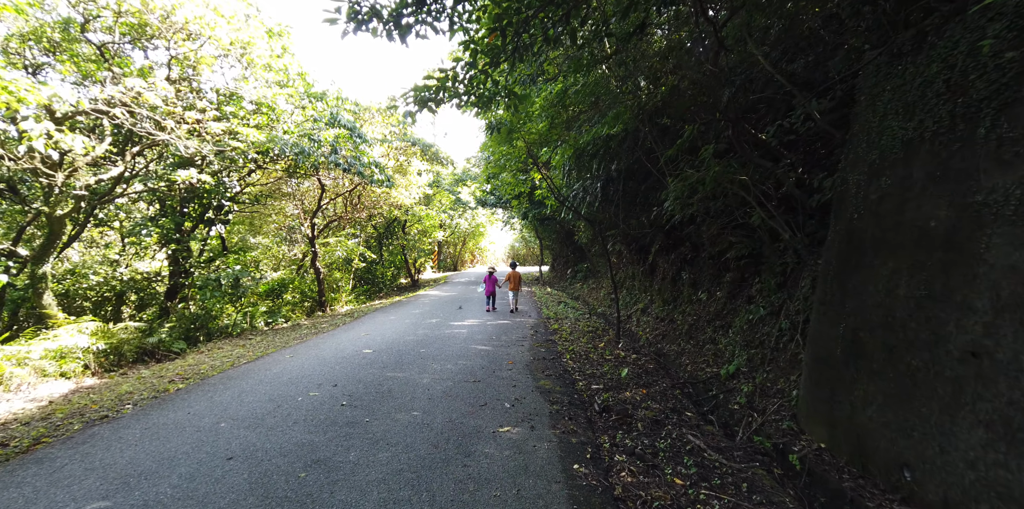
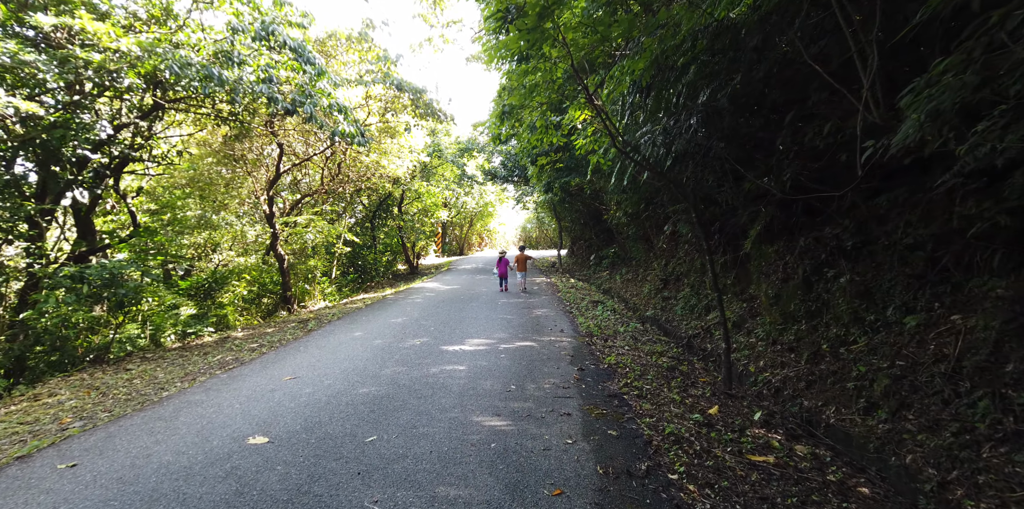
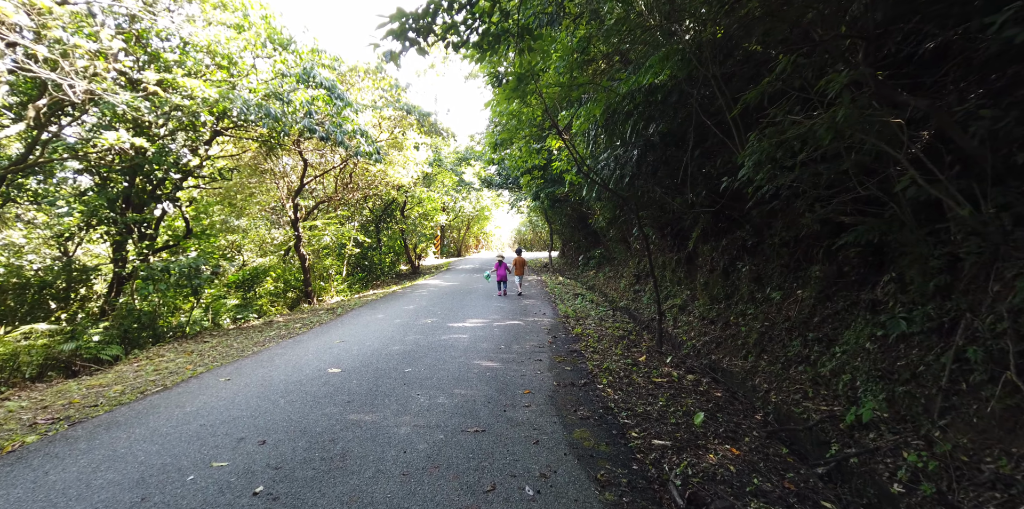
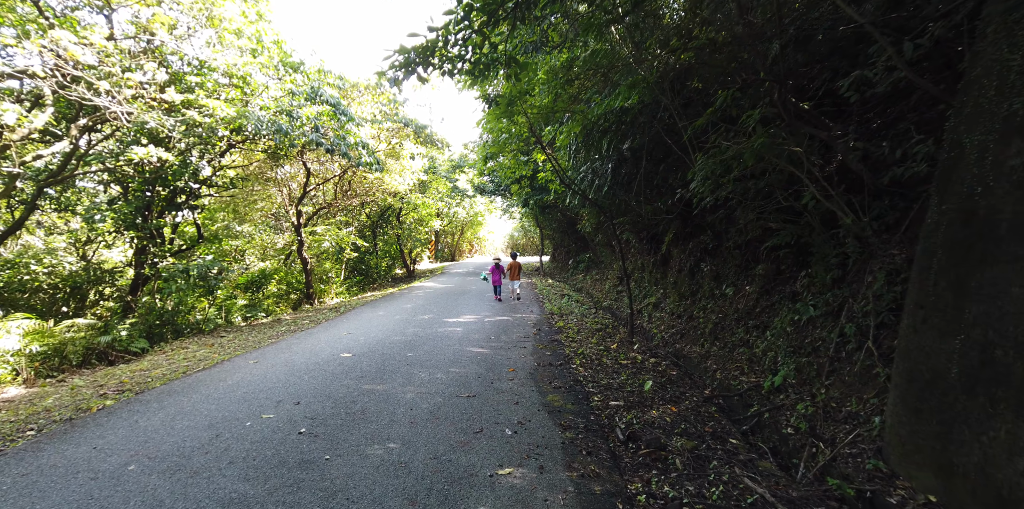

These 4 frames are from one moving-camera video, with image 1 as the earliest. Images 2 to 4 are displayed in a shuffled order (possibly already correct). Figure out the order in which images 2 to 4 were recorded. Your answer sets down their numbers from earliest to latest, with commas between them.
4, 3, 2
